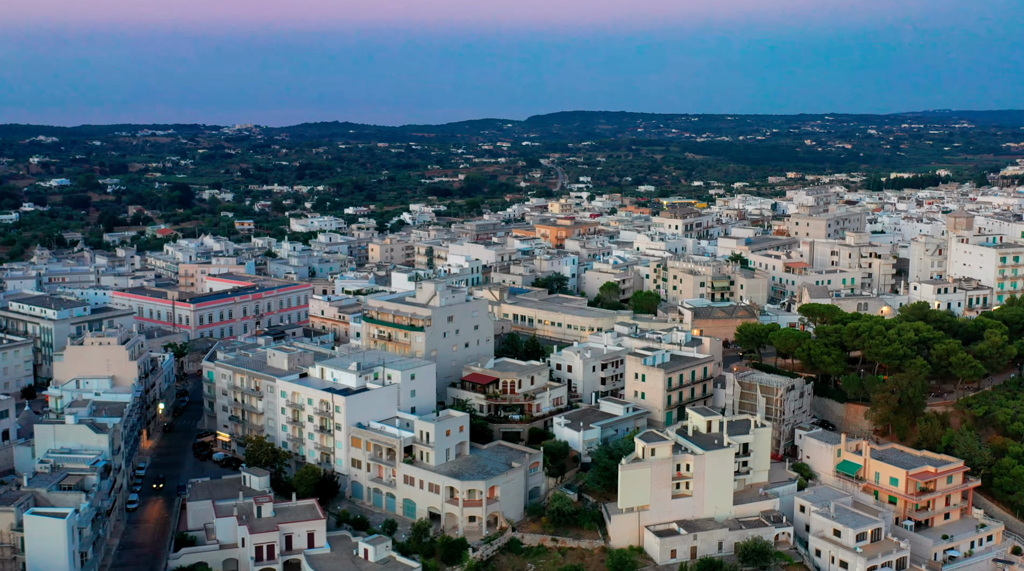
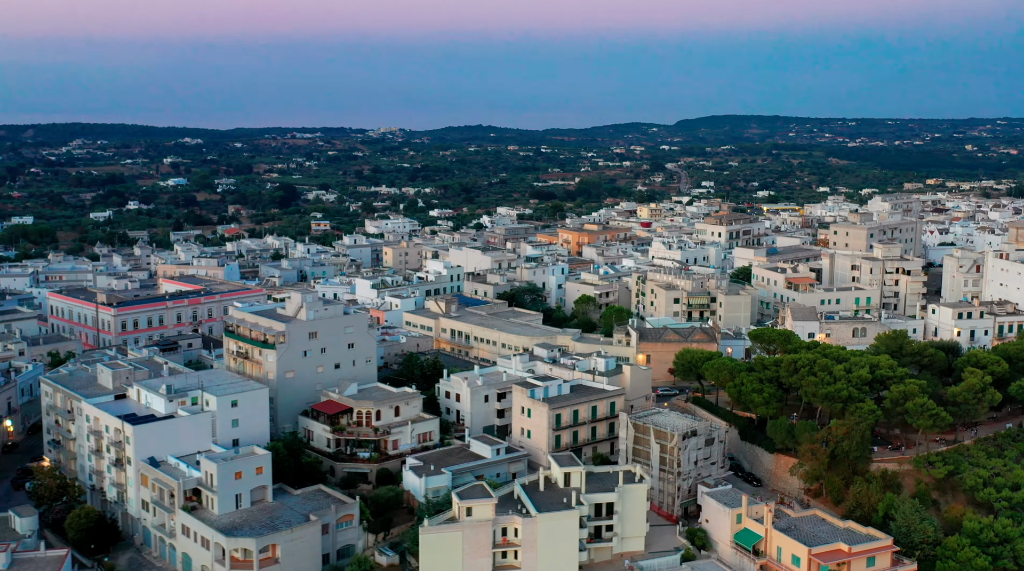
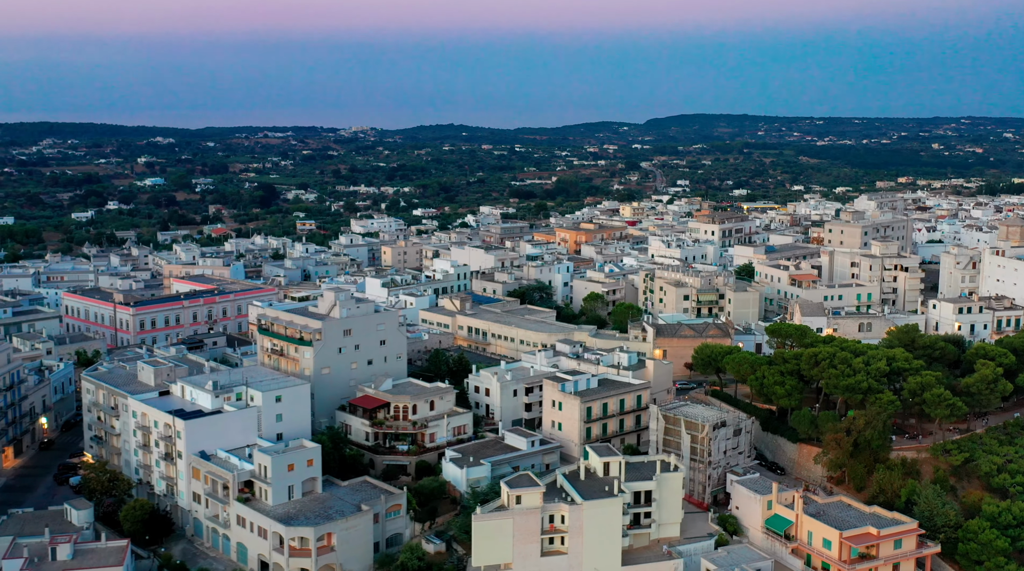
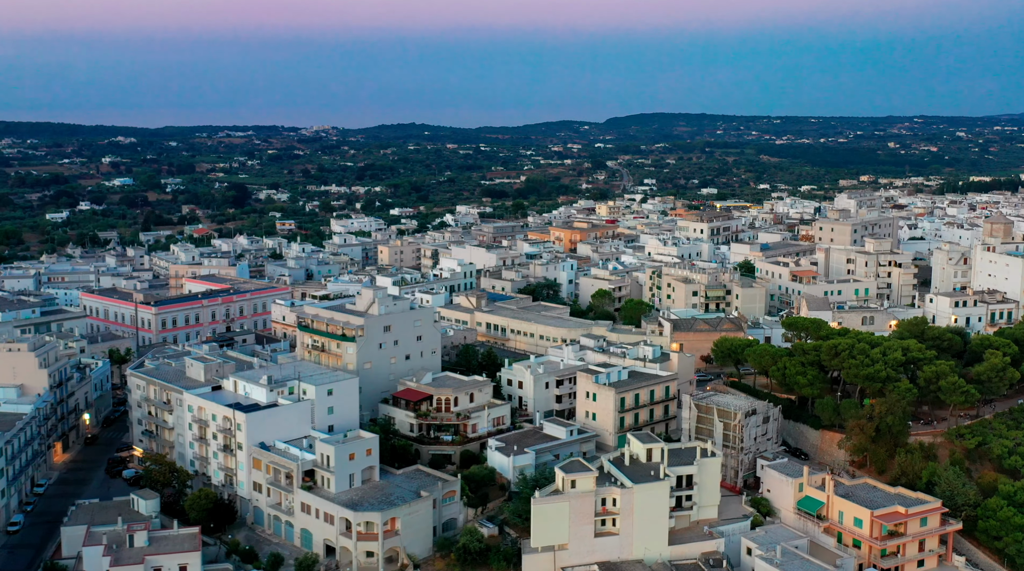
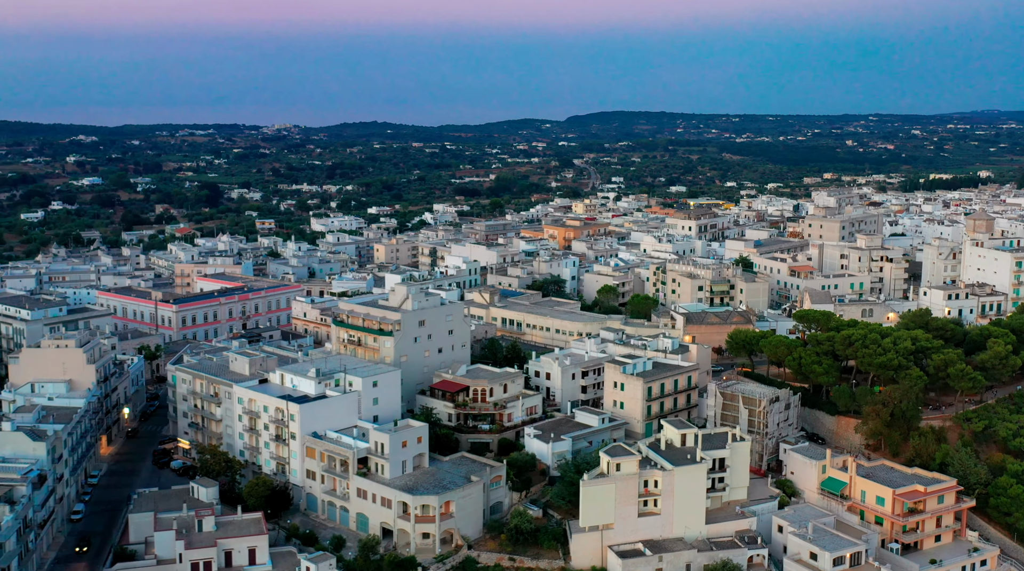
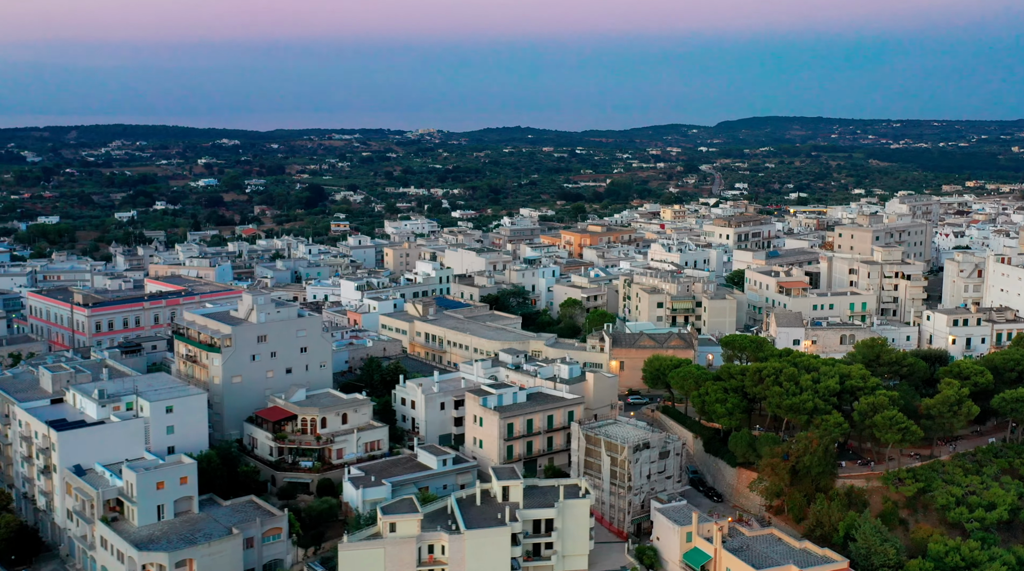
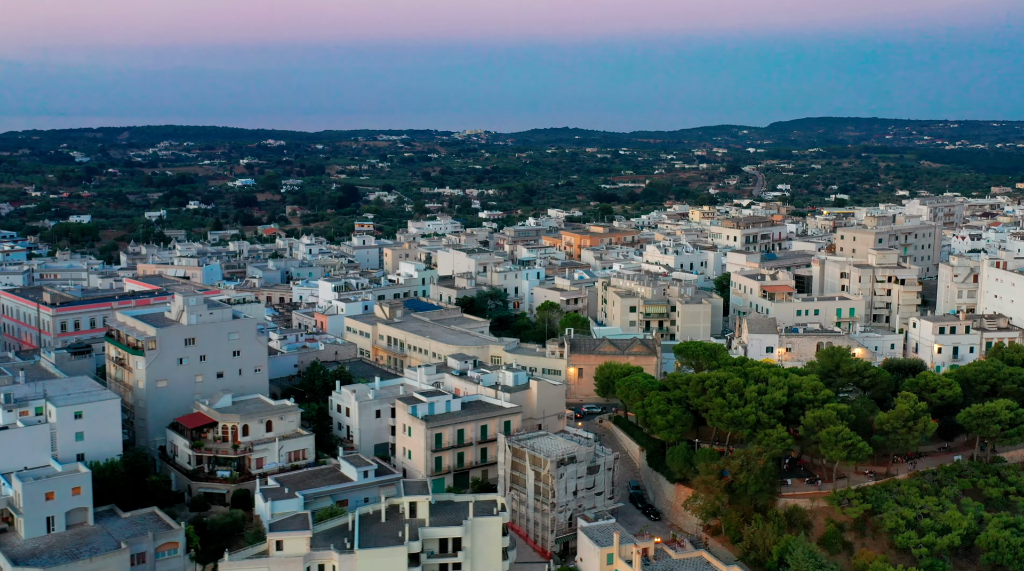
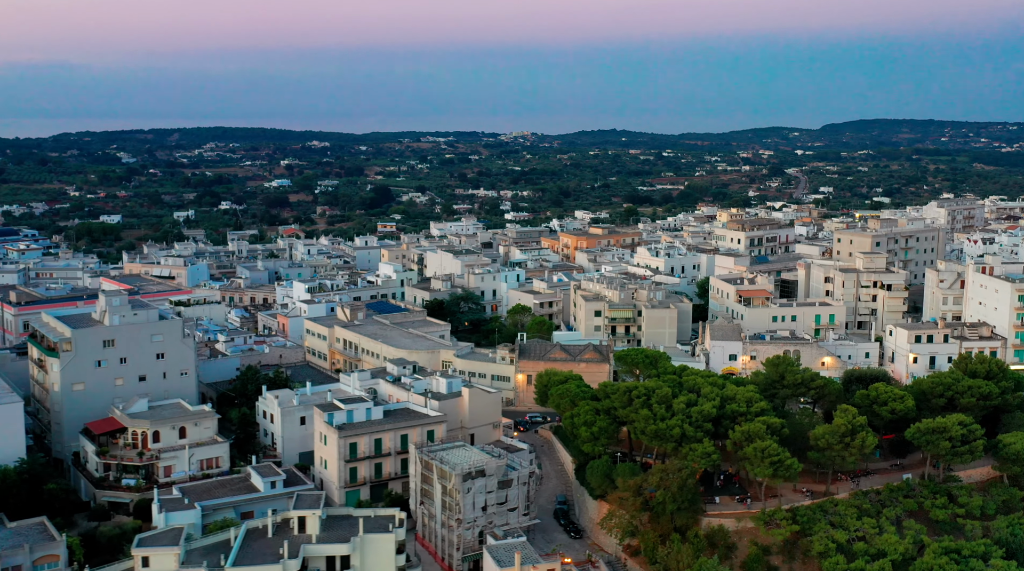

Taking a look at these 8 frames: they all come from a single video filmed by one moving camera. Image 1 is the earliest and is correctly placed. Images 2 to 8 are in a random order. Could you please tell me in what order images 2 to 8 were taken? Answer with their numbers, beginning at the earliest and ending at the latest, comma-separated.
5, 4, 3, 2, 6, 7, 8
